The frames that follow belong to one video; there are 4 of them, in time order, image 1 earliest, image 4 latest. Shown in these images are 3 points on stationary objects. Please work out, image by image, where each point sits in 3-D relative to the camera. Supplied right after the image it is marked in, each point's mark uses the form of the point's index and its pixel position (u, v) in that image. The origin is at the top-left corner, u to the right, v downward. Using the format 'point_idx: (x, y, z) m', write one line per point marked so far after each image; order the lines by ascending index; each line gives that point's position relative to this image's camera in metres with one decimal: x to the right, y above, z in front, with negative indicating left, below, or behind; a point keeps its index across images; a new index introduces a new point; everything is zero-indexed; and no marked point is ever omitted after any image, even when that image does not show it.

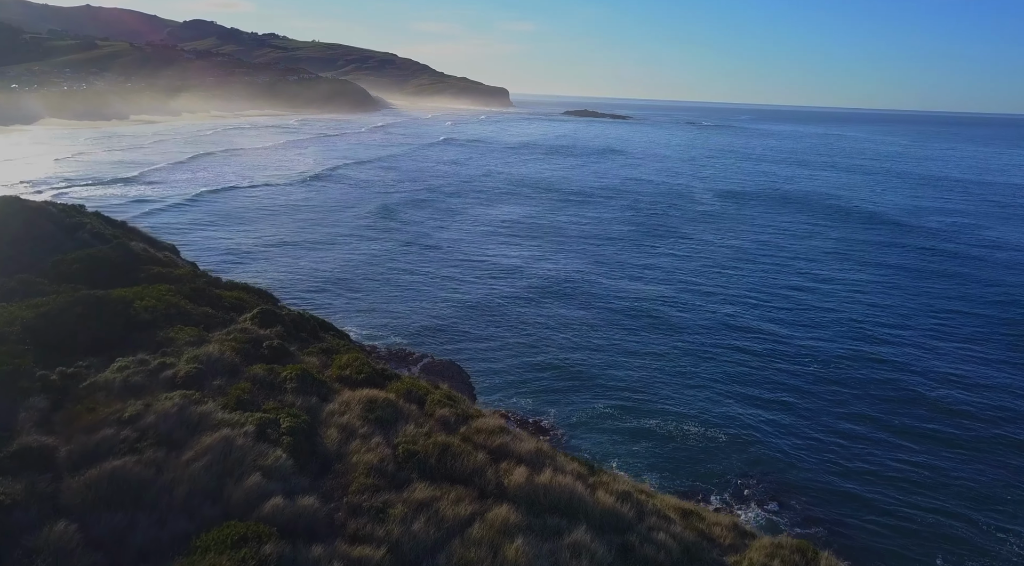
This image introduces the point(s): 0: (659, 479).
0: (+3.5, -4.6, +17.1) m
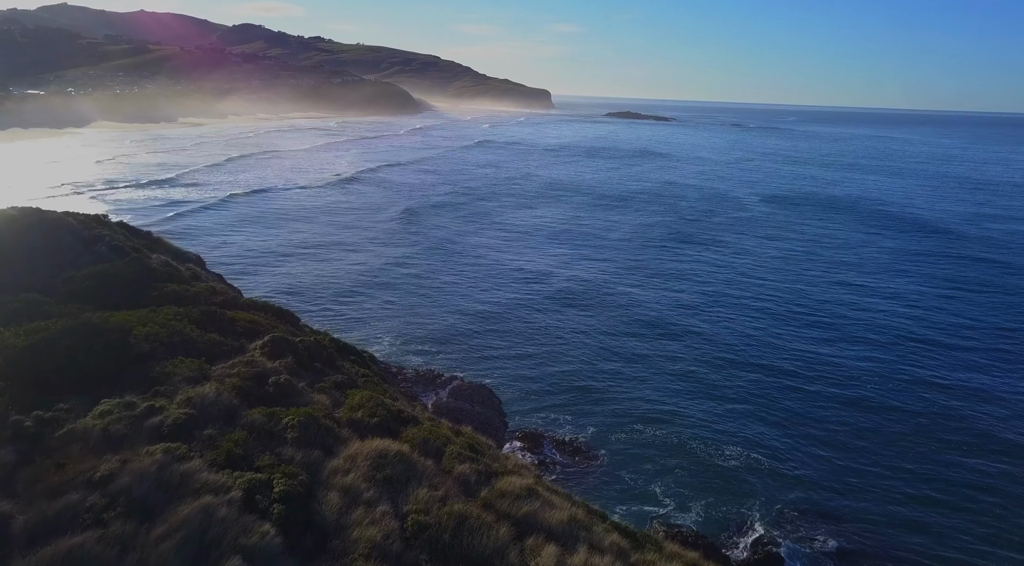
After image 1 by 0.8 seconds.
0: (+4.3, -5.0, +15.9) m
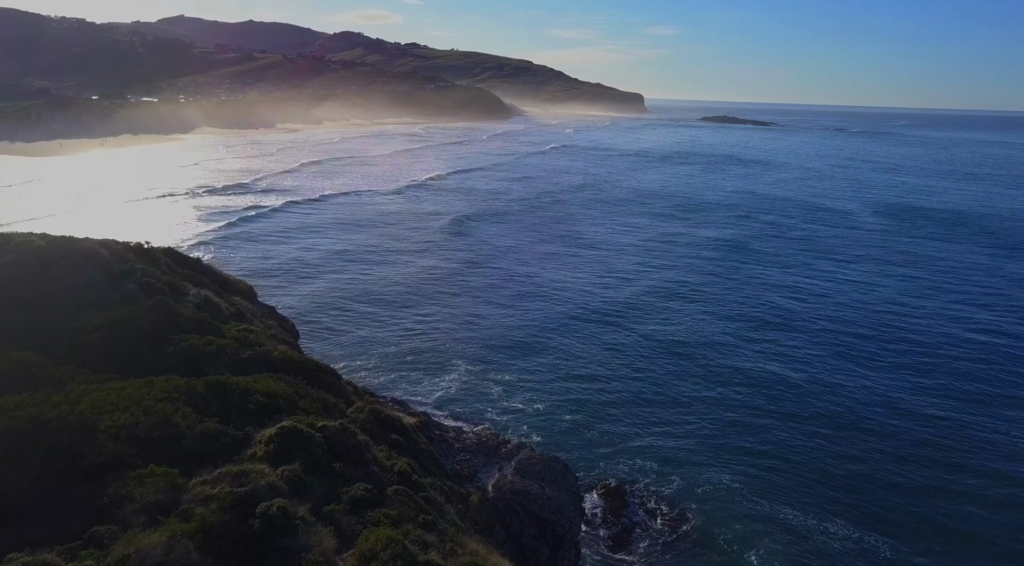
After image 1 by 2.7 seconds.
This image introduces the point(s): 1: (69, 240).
0: (+5.7, -6.0, +12.9) m
1: (-7.5, +0.8, +11.8) m
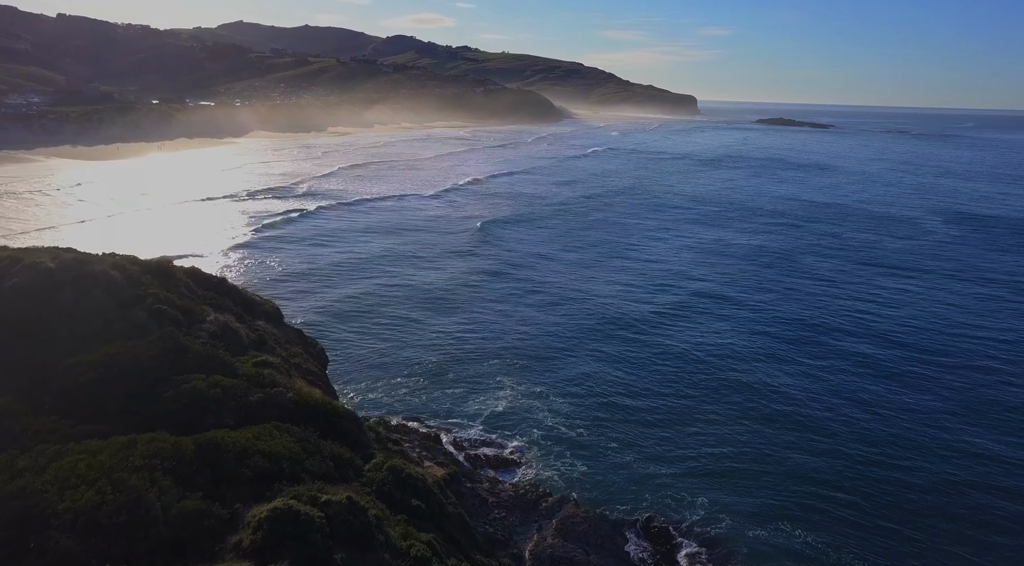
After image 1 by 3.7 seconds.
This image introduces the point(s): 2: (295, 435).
0: (+6.3, -6.6, +11.2) m
1: (-6.8, +0.4, +11.0) m
2: (-2.4, -1.7, +8.0) m
